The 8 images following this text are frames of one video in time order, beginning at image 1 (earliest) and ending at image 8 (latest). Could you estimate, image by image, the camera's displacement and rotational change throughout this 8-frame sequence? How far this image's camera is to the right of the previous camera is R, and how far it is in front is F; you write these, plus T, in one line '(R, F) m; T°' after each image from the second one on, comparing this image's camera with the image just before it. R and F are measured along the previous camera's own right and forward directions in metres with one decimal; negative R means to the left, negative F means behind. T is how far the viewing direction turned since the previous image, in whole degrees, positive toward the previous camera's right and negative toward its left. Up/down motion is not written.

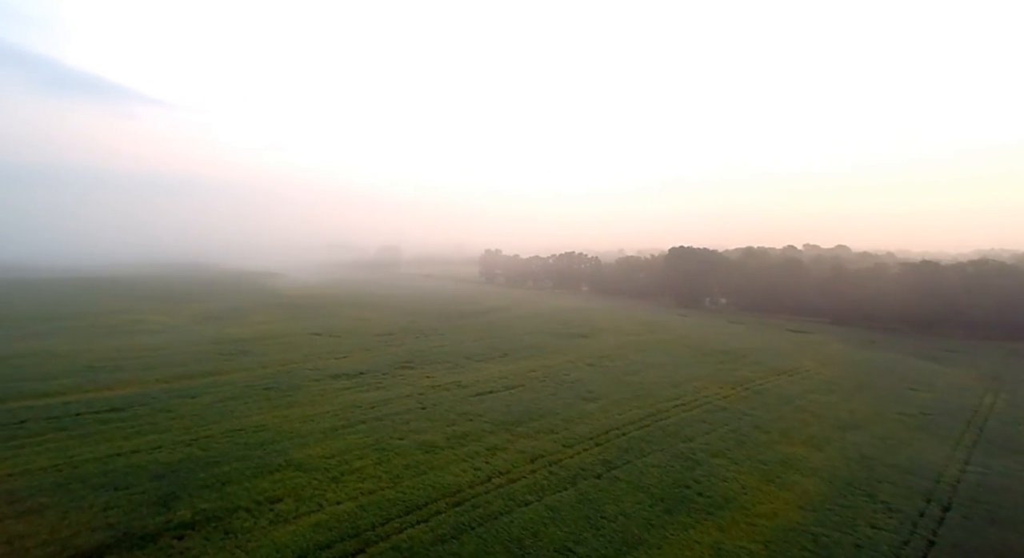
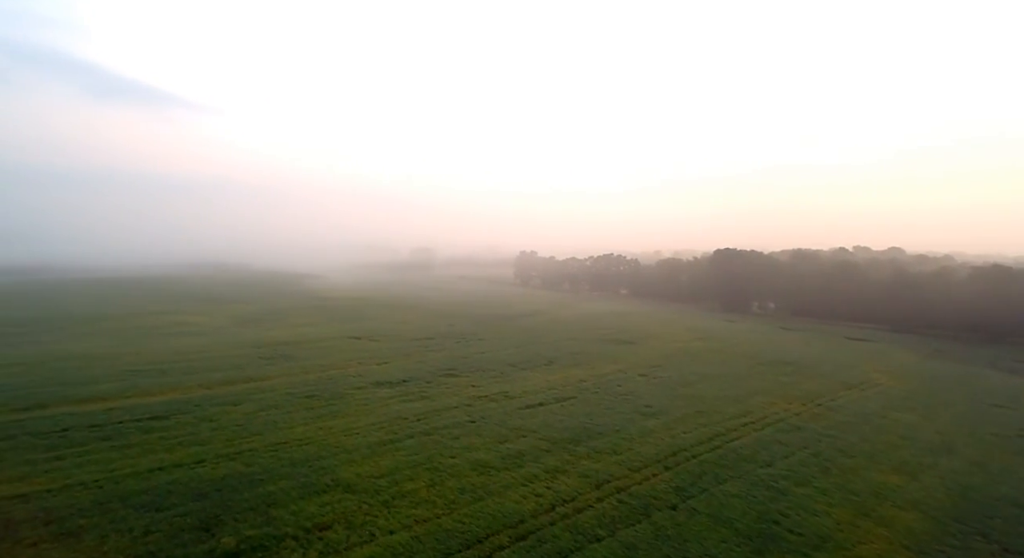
(-0.9, +1.3) m; -3°
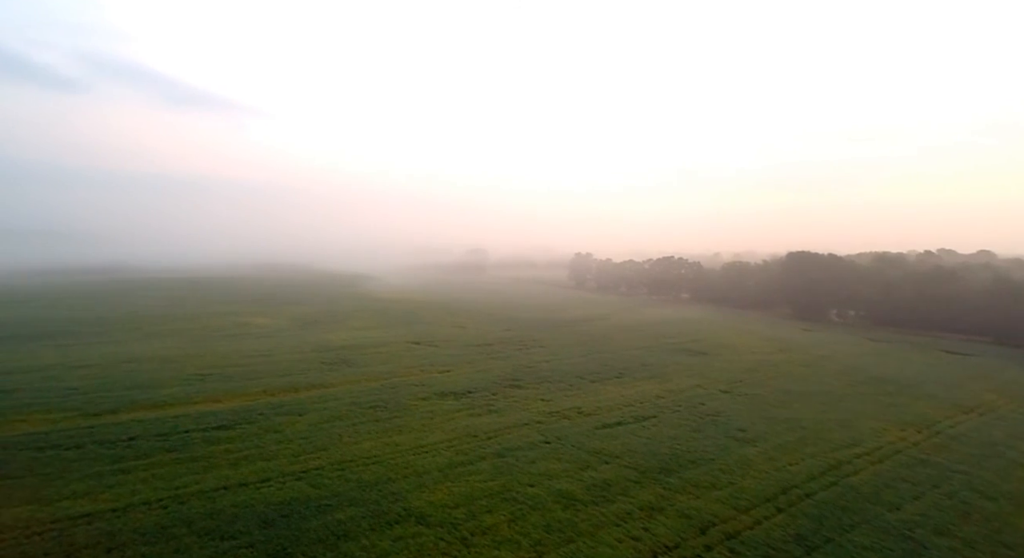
(-1.1, +1.5) m; -5°
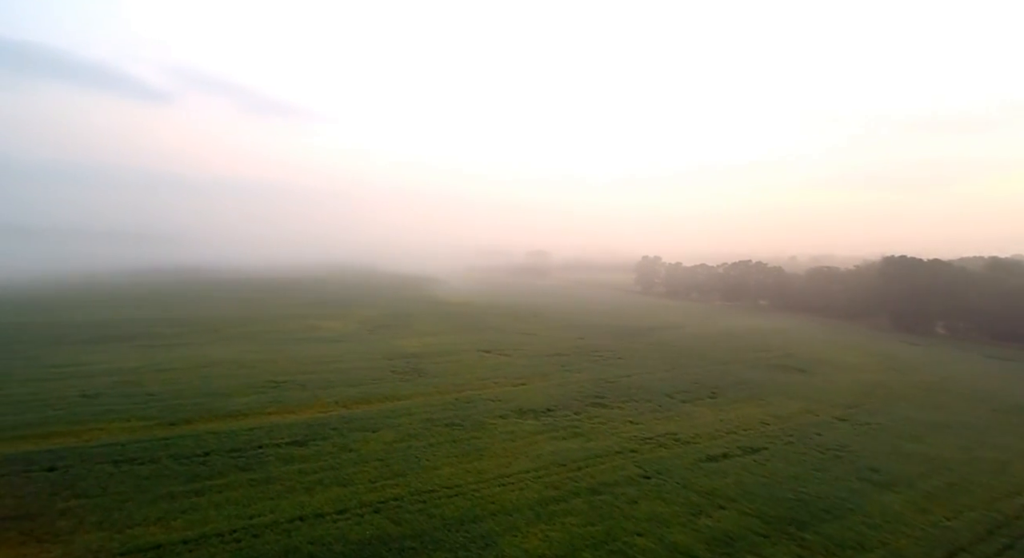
(-1.2, +1.8) m; -6°
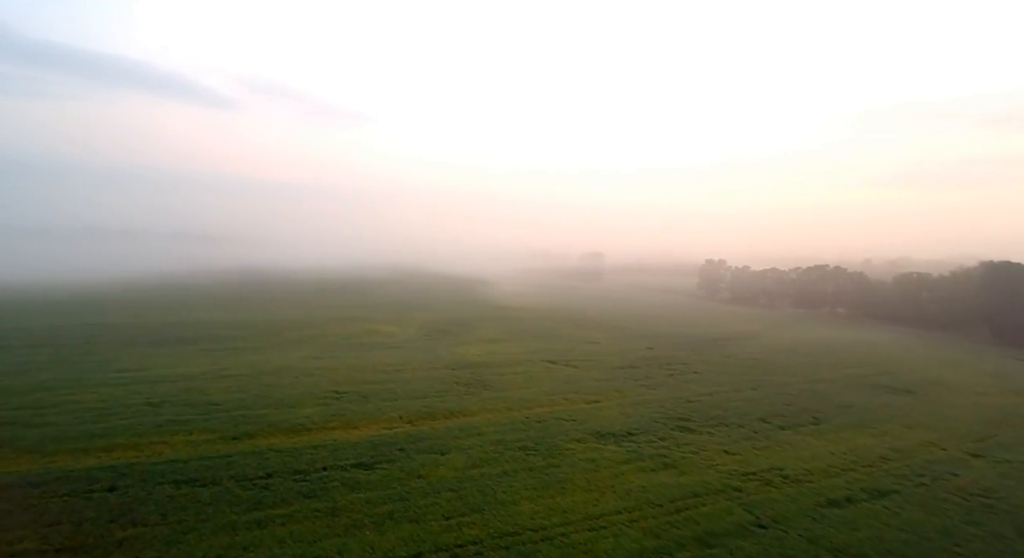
(-1.1, +1.8) m; -5°
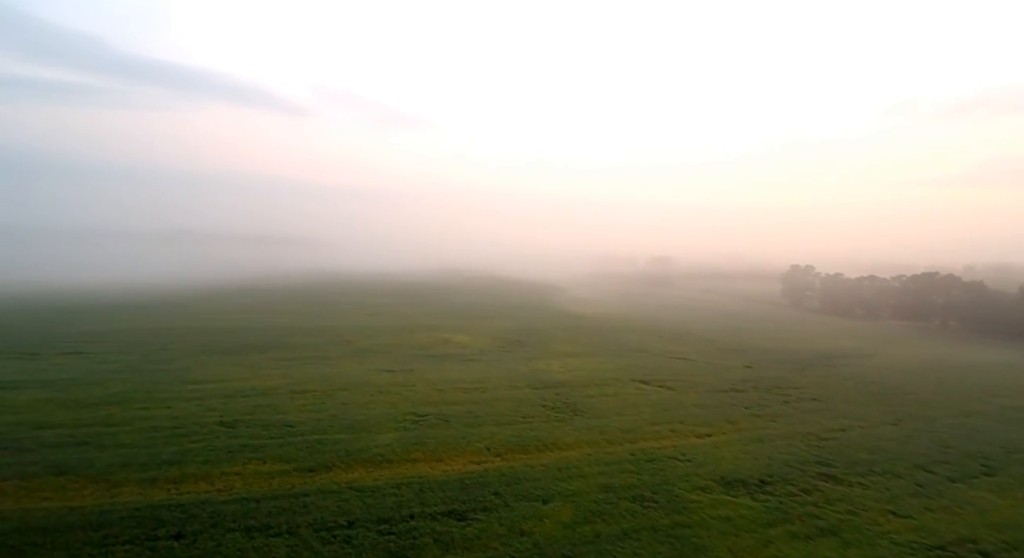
(-1.7, +2.7) m; -6°
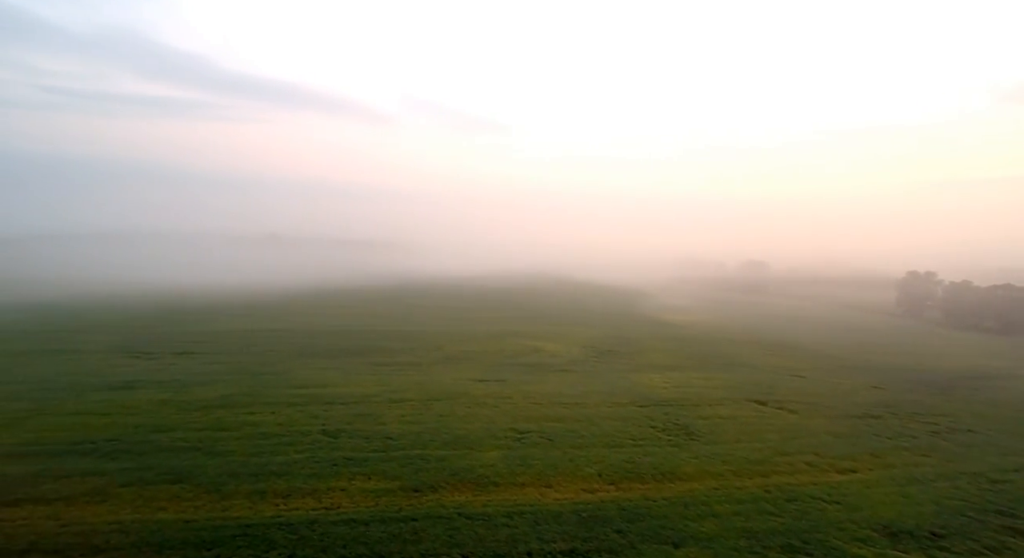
(-1.4, +1.4) m; -8°
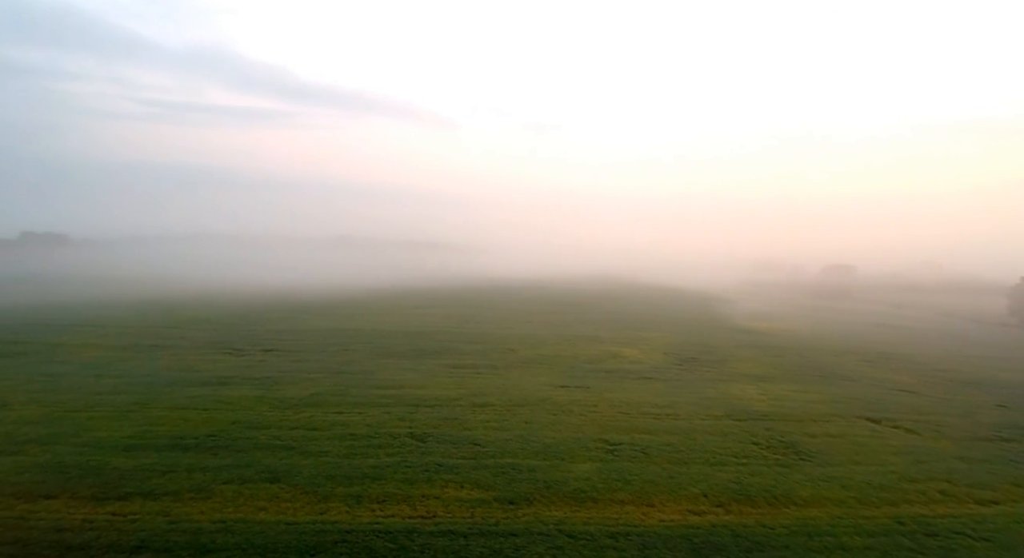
(-1.2, +0.8) m; -6°
